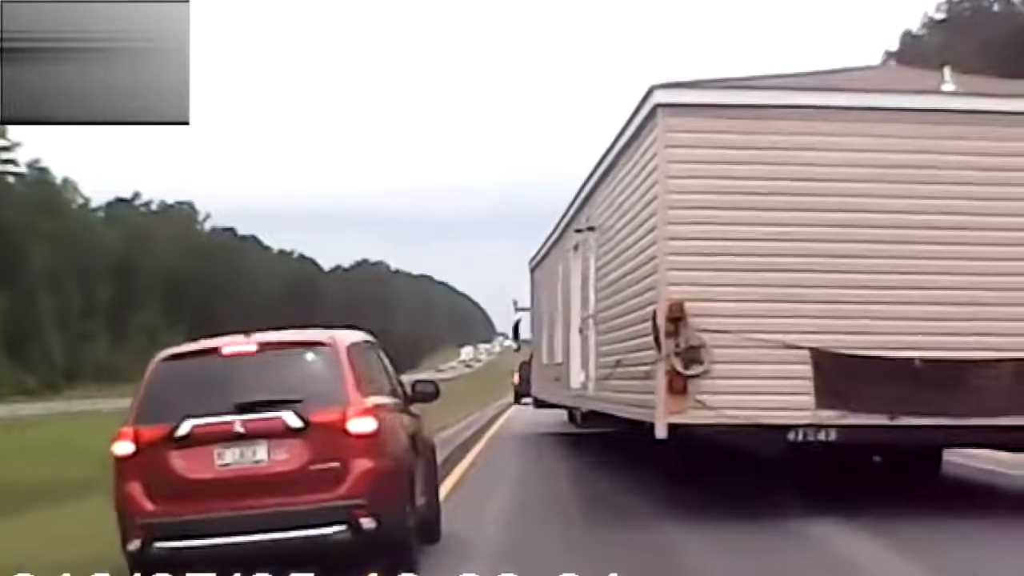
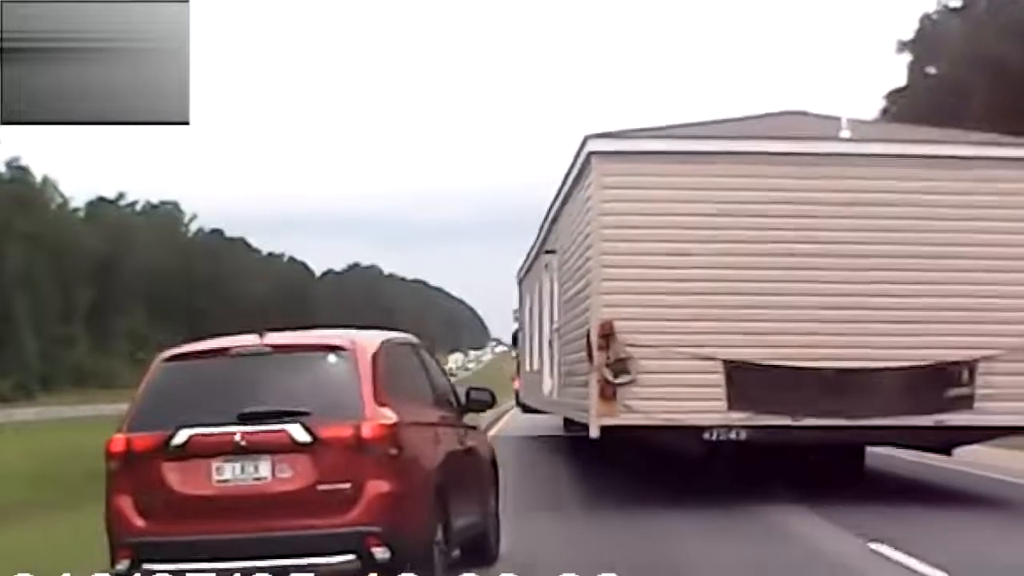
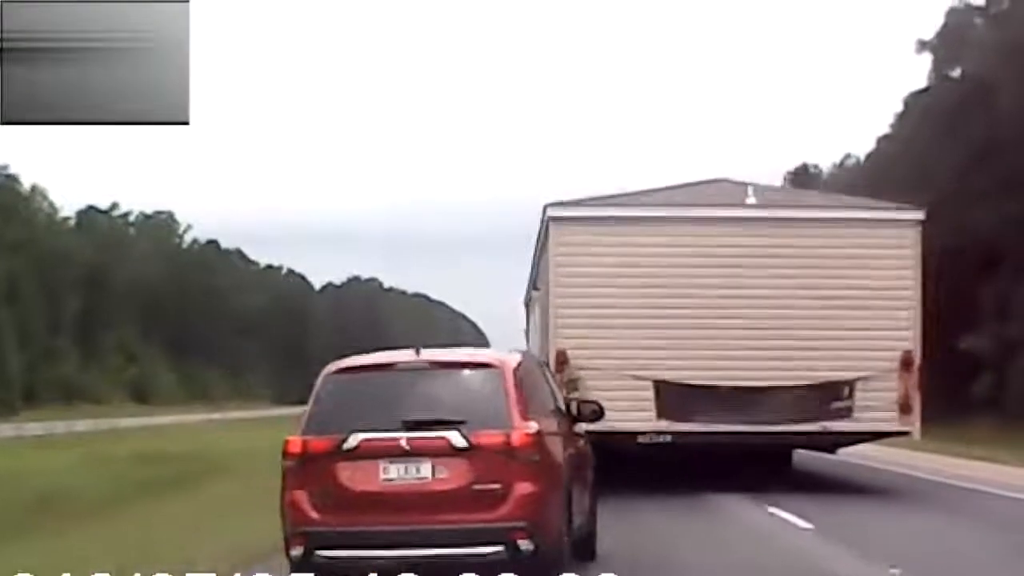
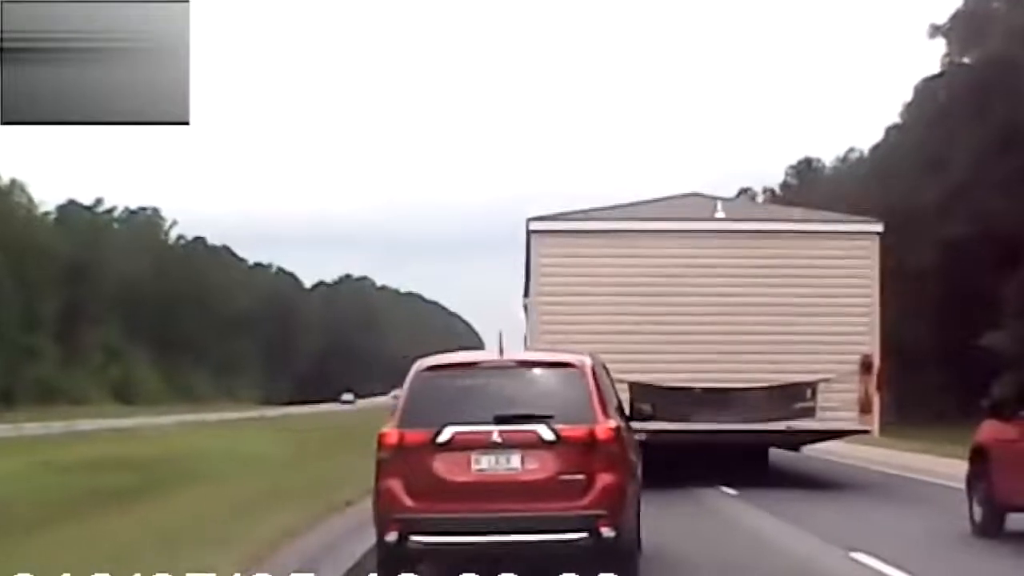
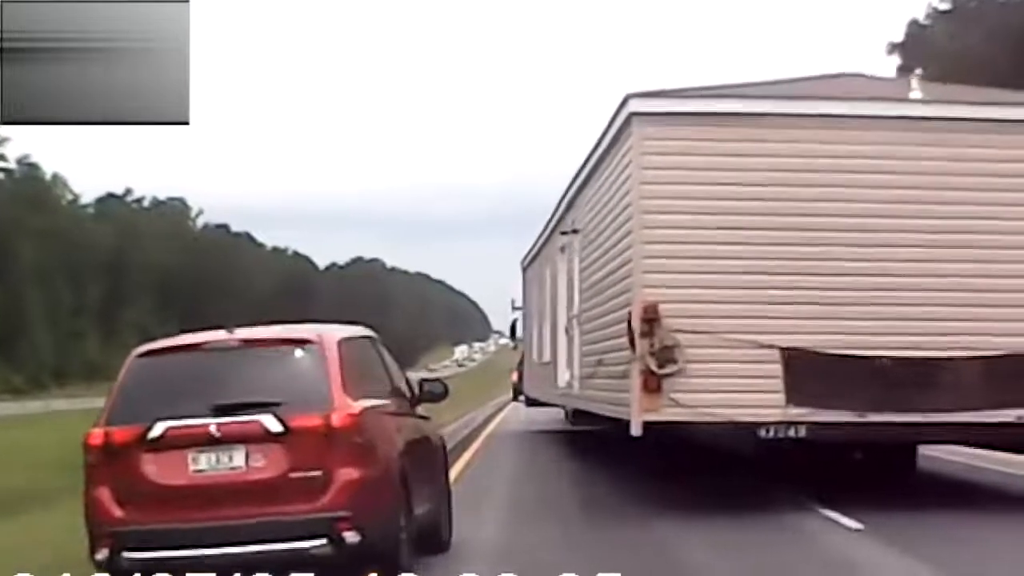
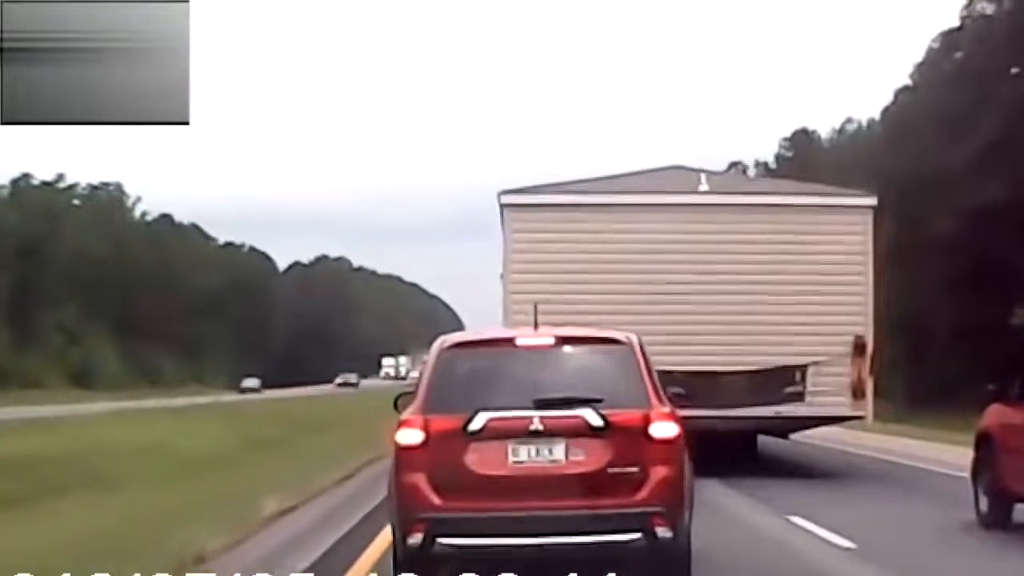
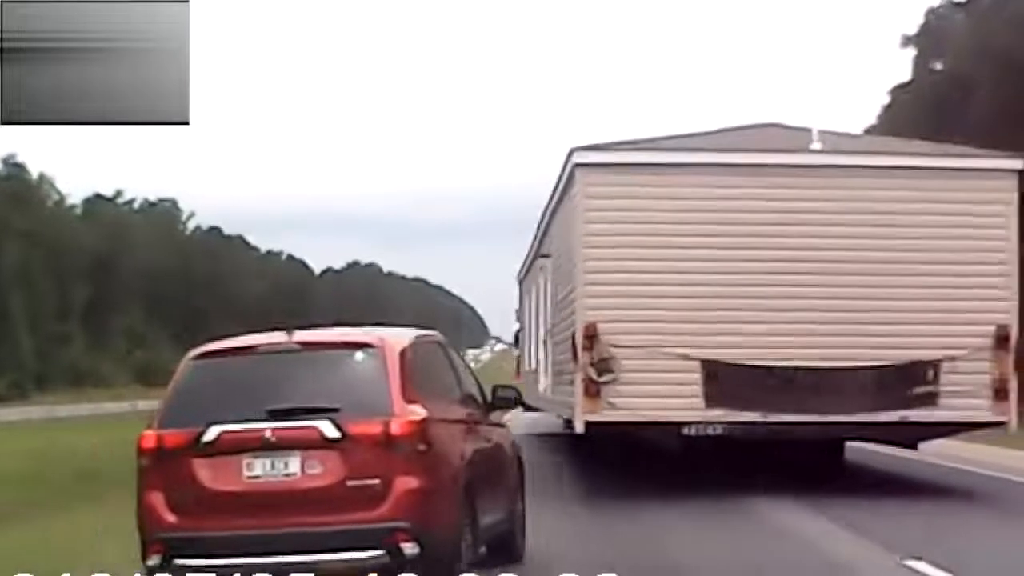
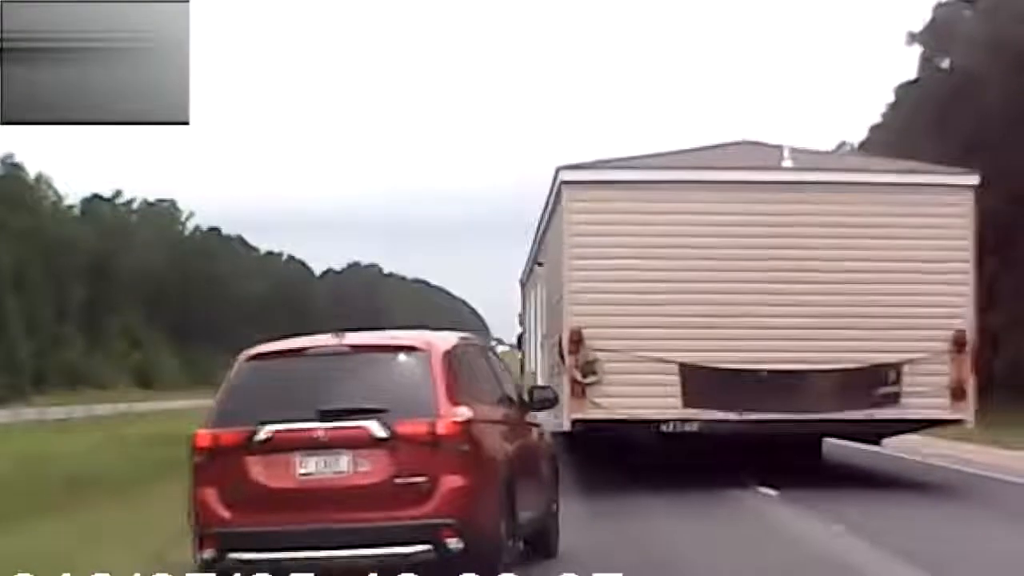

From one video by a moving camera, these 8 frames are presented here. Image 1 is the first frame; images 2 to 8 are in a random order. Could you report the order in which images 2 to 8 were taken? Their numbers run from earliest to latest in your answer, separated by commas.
5, 2, 7, 8, 3, 4, 6
